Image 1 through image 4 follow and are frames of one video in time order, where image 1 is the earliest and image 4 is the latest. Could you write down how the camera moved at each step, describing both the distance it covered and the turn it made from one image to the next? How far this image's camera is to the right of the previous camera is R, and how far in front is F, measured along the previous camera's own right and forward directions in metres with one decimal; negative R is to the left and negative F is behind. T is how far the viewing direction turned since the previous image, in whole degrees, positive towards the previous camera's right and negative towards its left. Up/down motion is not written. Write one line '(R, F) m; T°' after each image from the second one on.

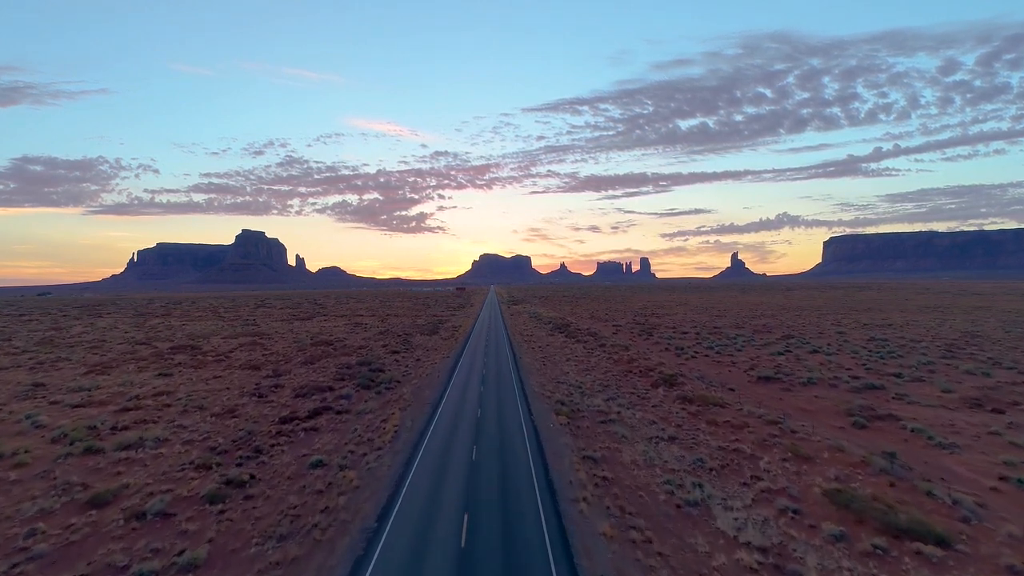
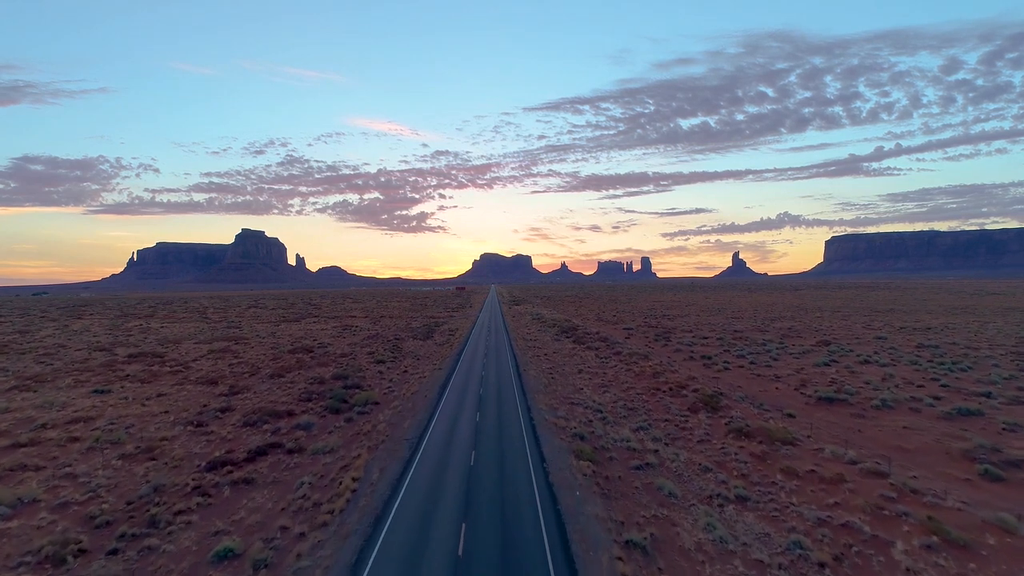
(-0.2, +6.3) m; 0°
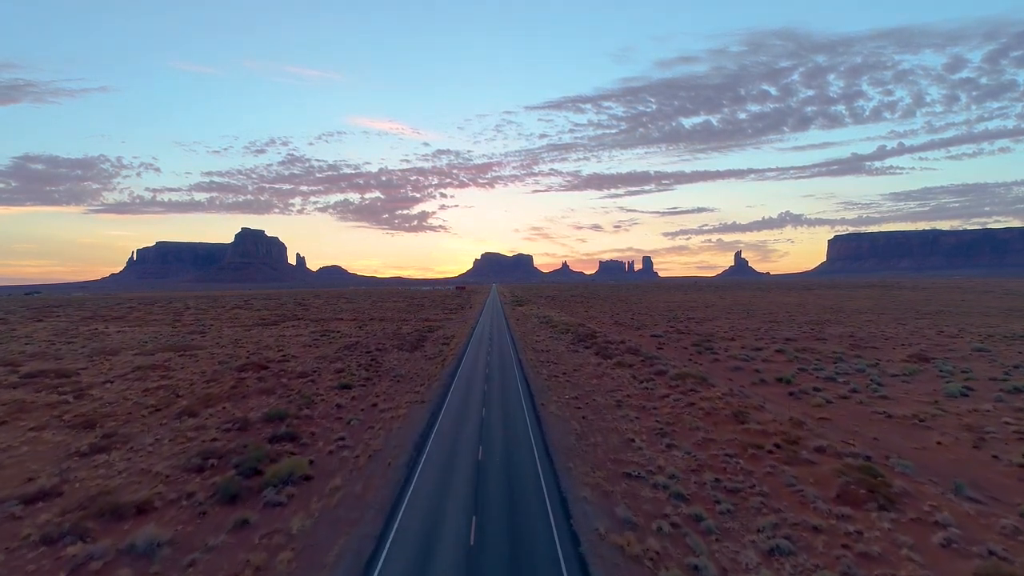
(-0.6, +11.2) m; 0°
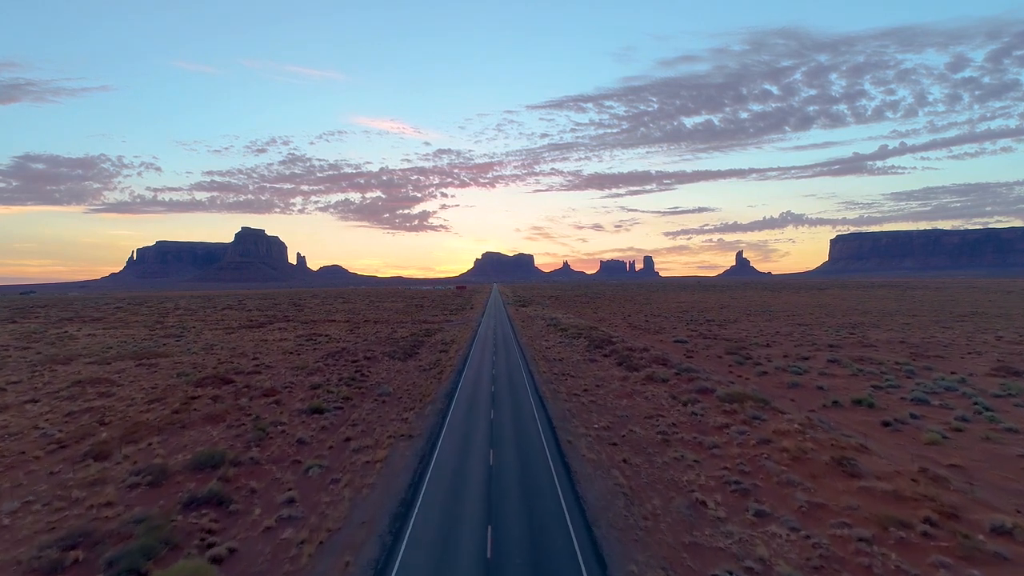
(-0.6, +6.5) m; 0°
